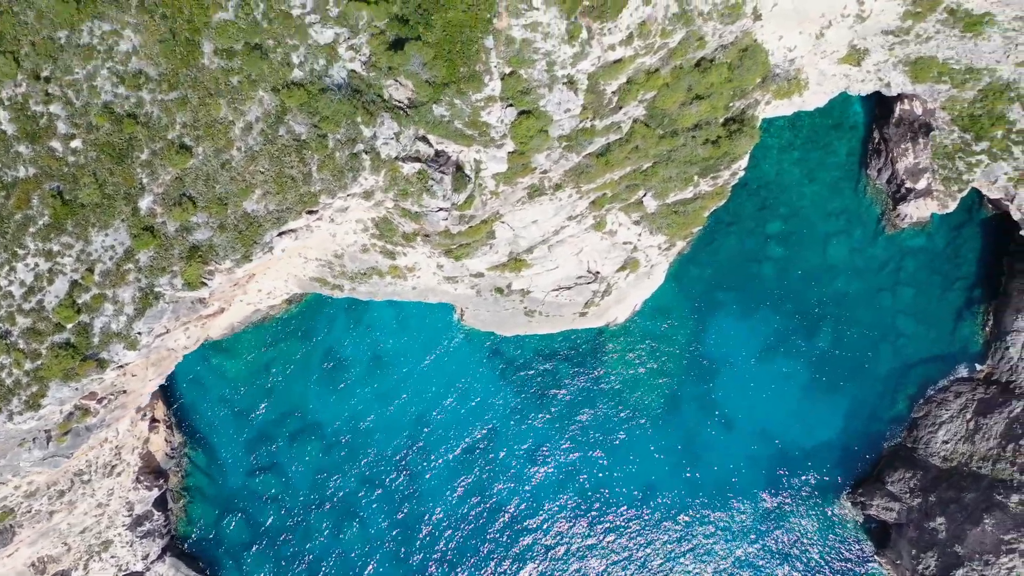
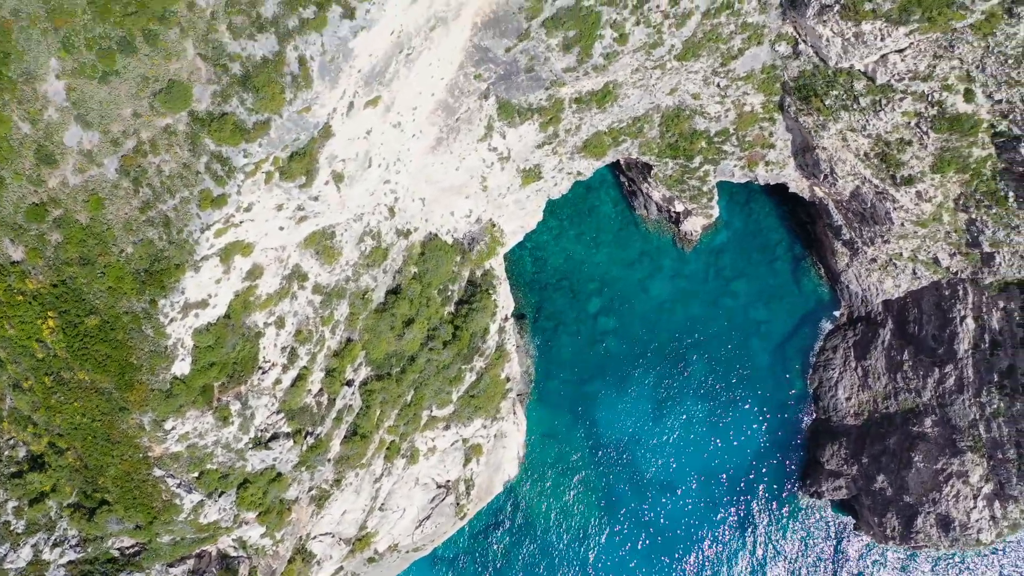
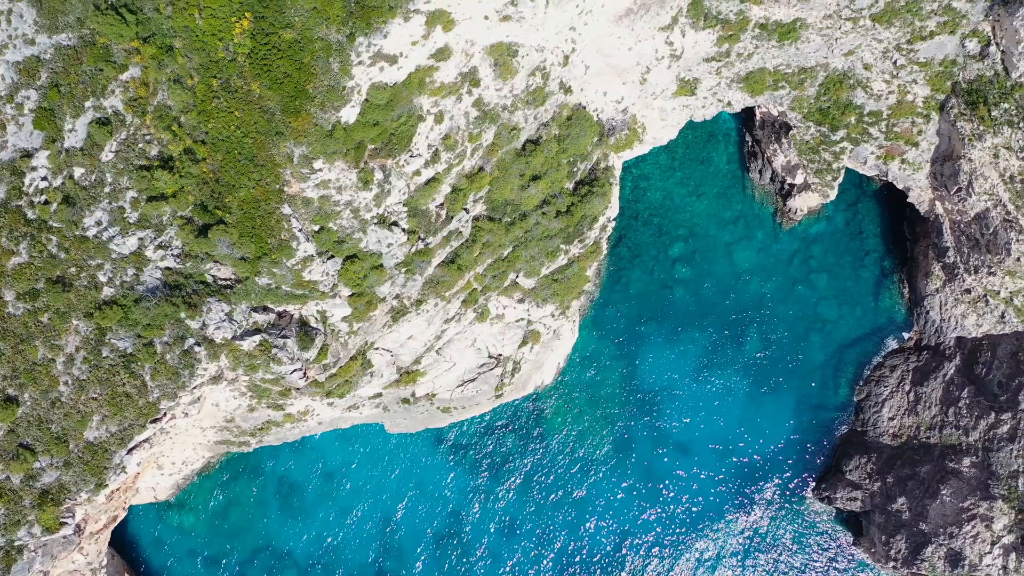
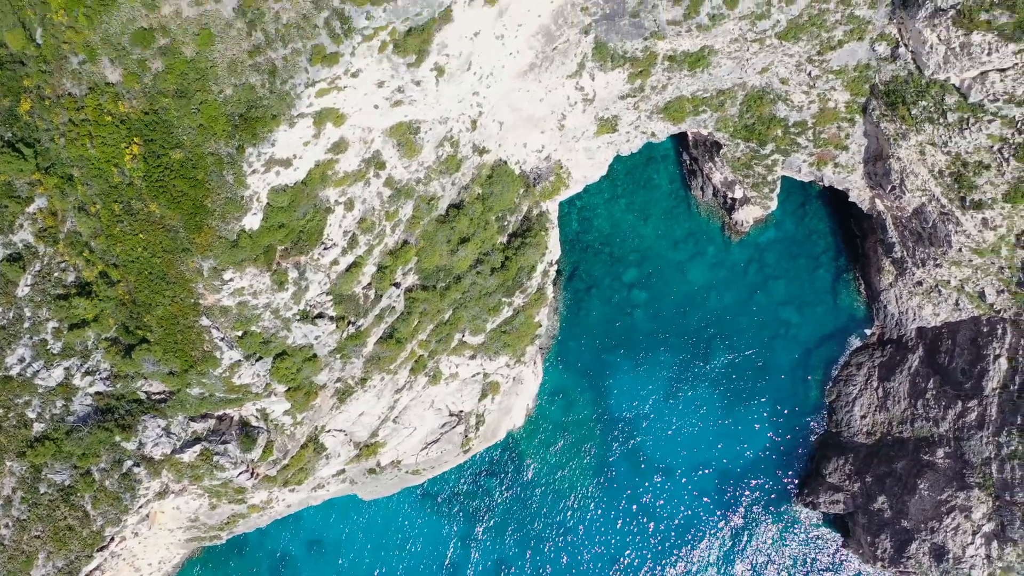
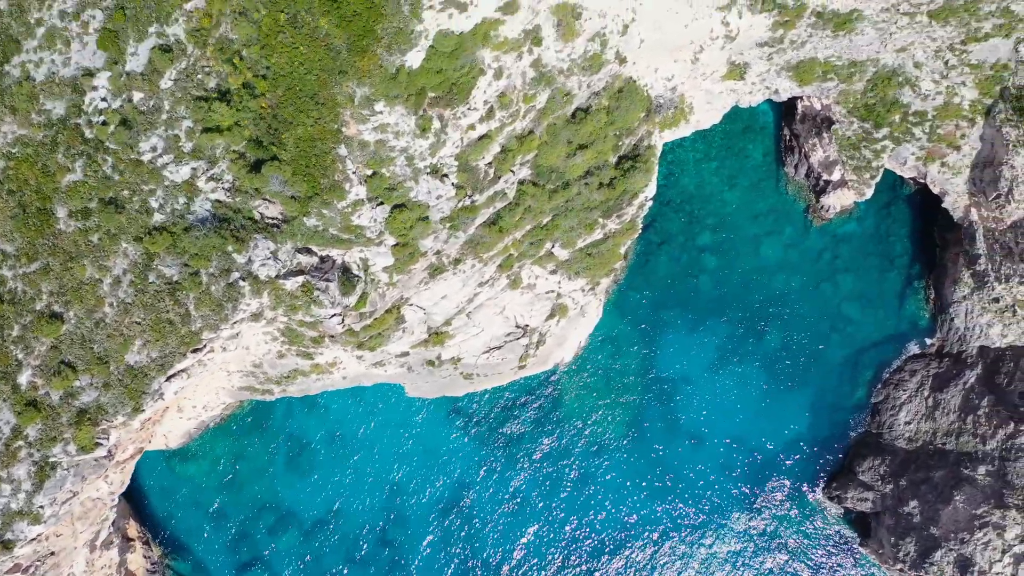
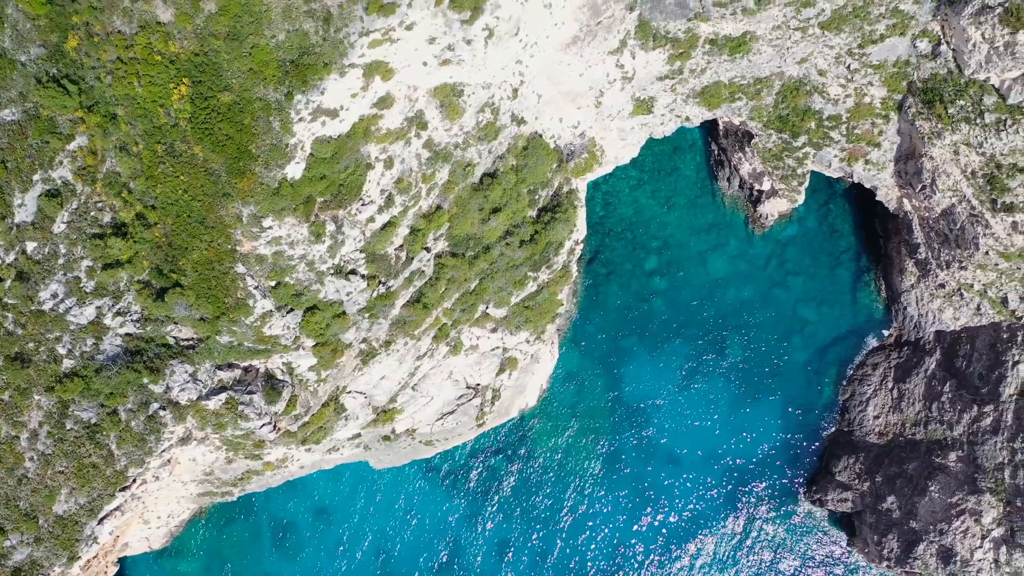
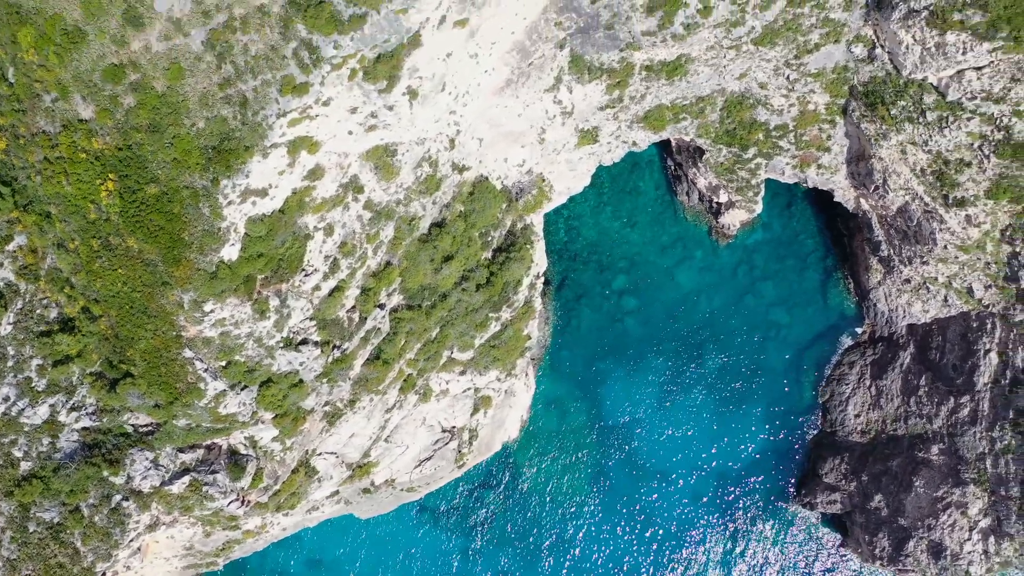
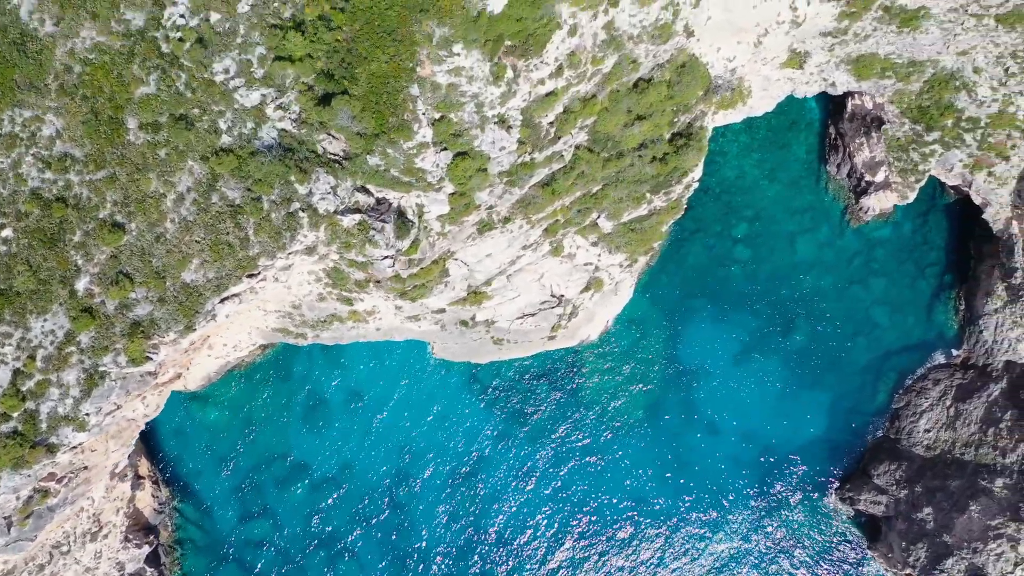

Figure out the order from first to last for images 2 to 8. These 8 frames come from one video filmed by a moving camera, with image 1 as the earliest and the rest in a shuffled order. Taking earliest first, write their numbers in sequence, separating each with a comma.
8, 5, 3, 6, 4, 7, 2
